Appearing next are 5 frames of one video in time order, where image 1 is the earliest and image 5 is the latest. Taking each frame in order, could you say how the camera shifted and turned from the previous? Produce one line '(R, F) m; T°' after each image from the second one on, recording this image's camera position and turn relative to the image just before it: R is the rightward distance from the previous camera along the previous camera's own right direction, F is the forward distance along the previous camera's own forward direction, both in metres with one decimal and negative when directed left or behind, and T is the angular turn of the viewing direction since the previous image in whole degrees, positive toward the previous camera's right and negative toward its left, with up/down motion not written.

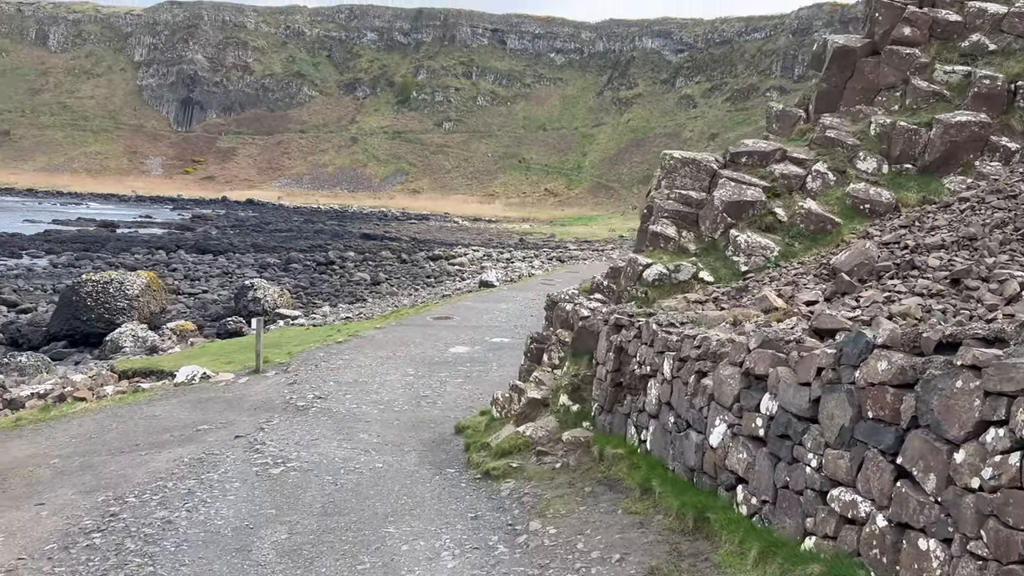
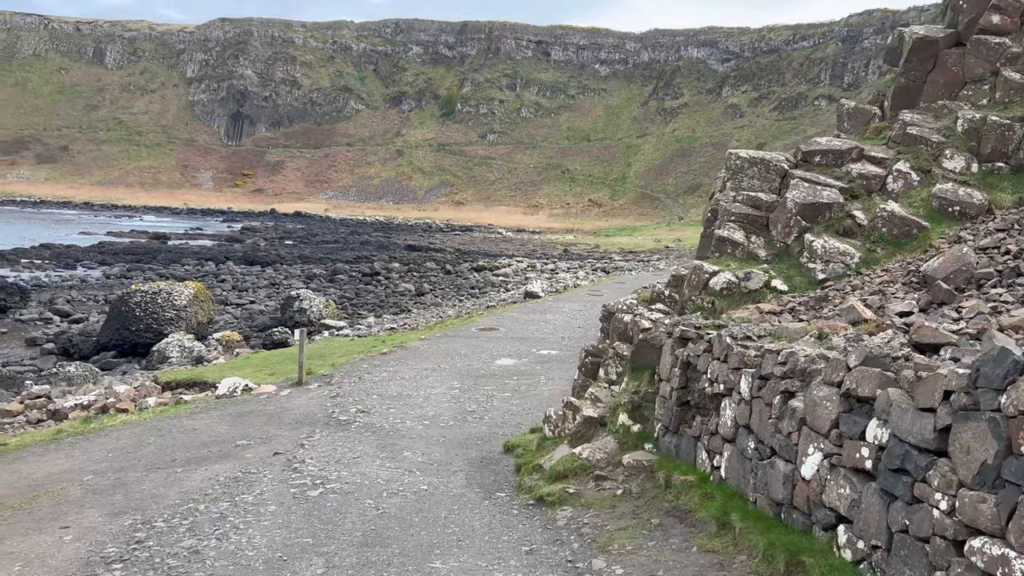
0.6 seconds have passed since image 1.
(-0.1, +0.6) m; -3°
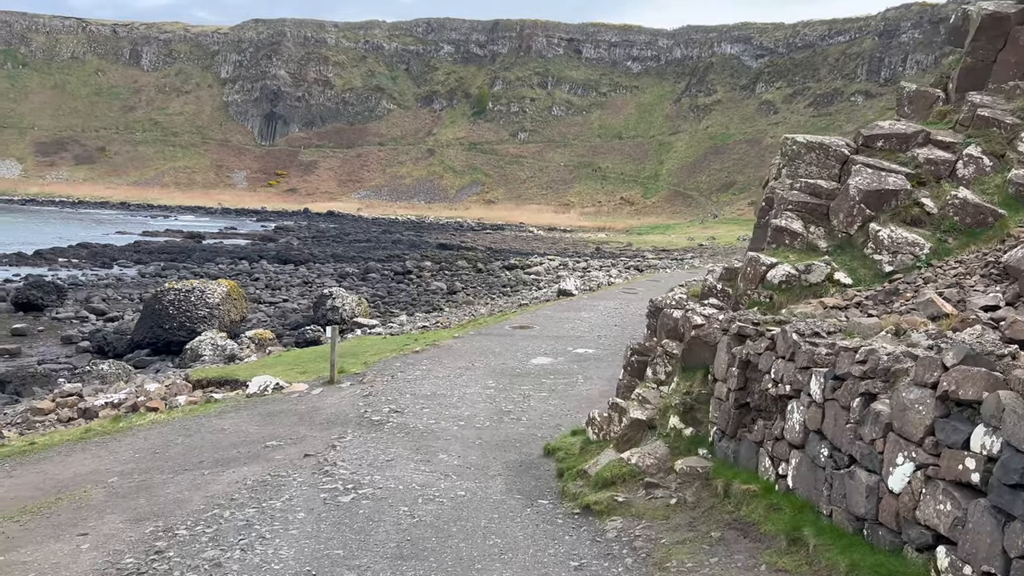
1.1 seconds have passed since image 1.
(-0.1, +0.5) m; -2°
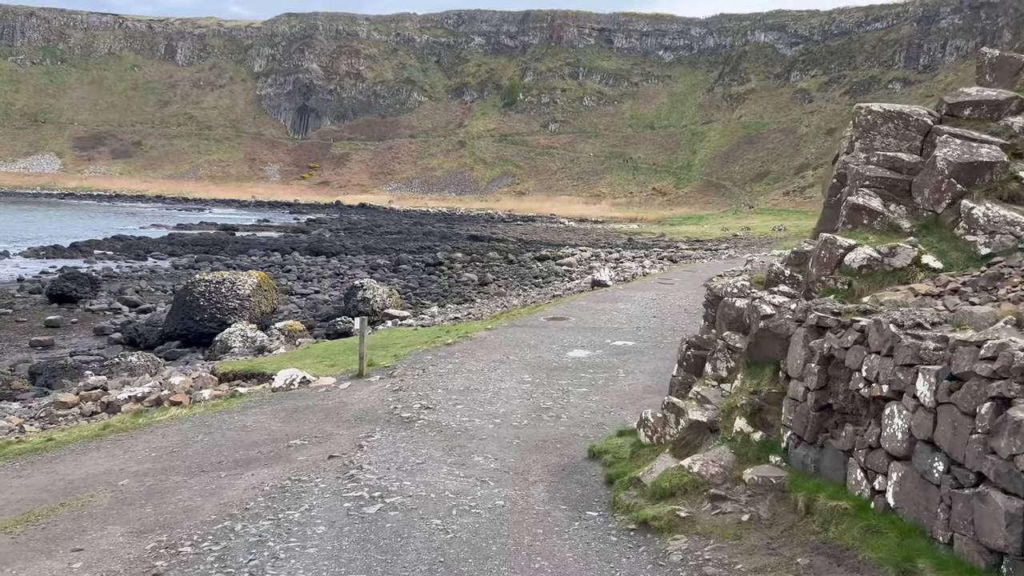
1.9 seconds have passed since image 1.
(-0.1, +0.8) m; -2°
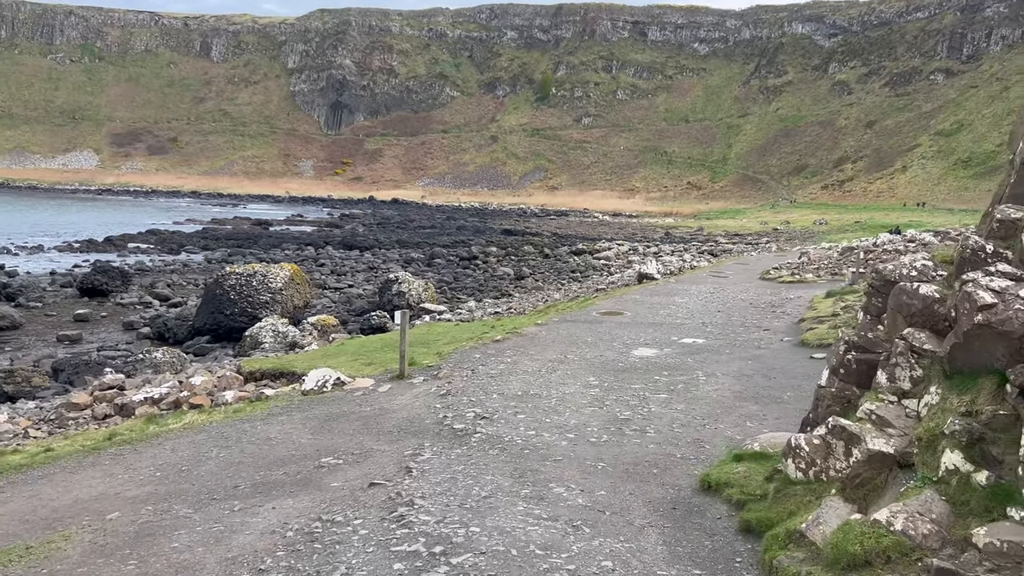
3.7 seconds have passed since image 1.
(-0.5, +1.9) m; -2°
